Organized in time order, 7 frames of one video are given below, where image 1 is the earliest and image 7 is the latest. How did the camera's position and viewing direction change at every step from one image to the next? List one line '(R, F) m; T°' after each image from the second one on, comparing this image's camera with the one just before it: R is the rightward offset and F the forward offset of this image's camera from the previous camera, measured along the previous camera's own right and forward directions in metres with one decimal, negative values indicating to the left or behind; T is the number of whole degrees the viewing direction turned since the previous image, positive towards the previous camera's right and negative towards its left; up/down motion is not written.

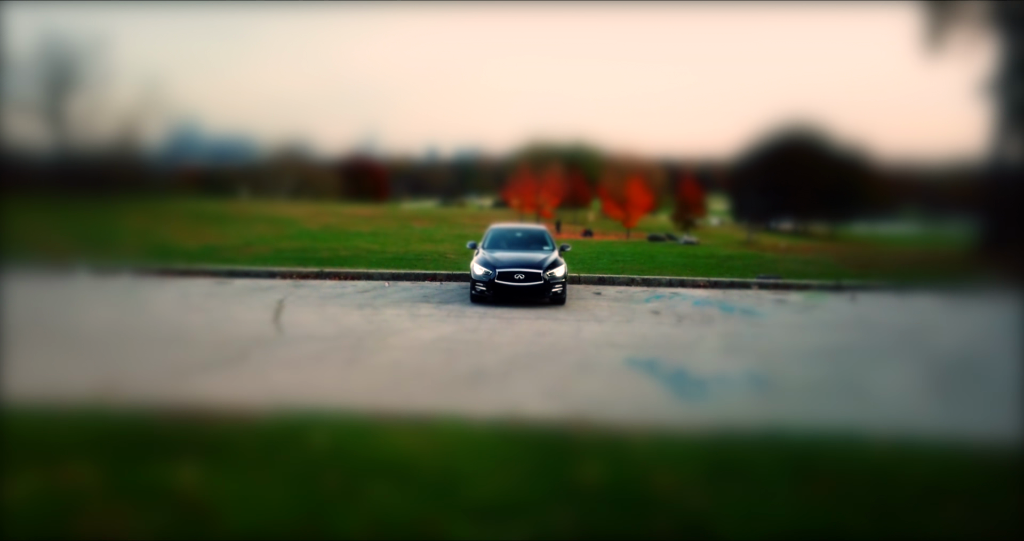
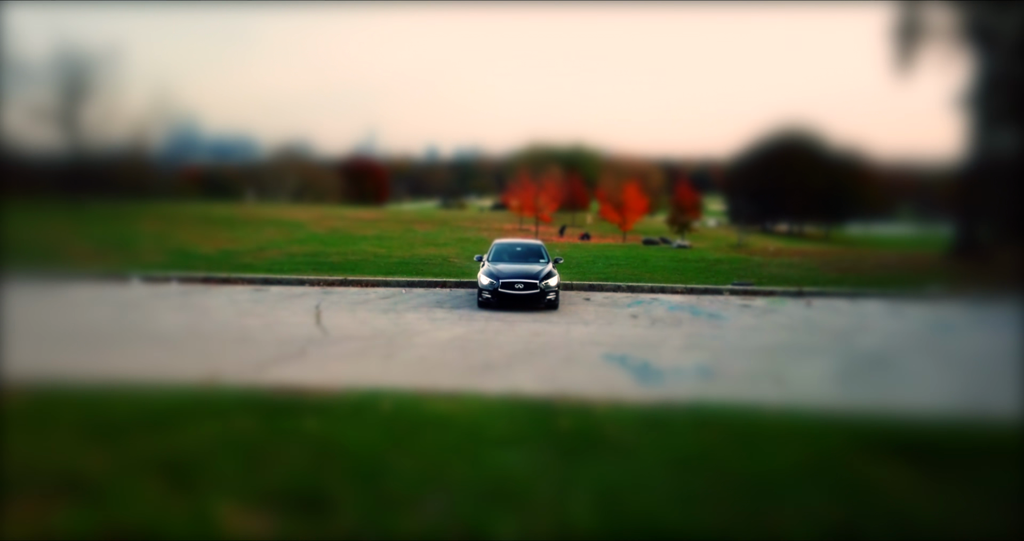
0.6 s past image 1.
(0.0, -1.4) m; 0°
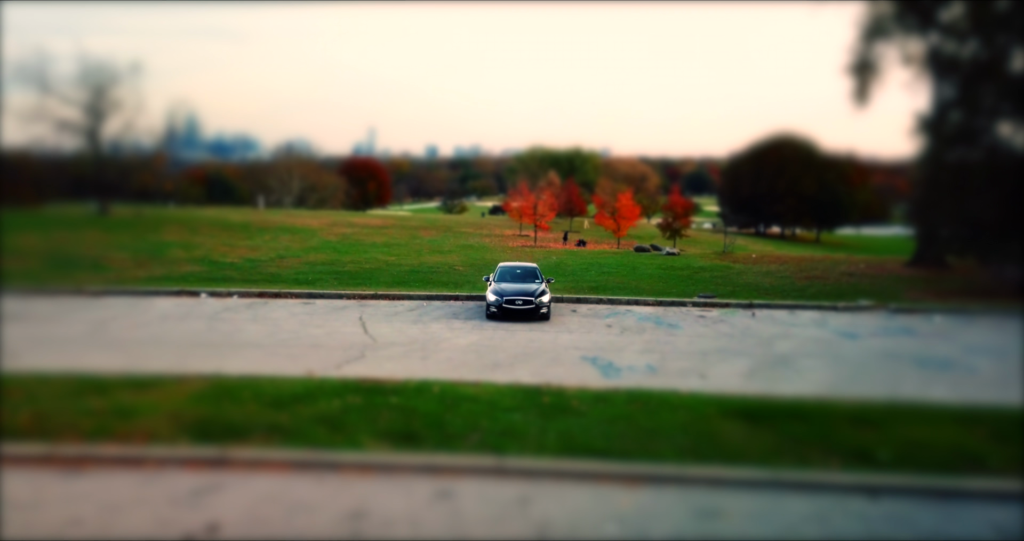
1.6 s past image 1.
(0.0, -2.6) m; 0°
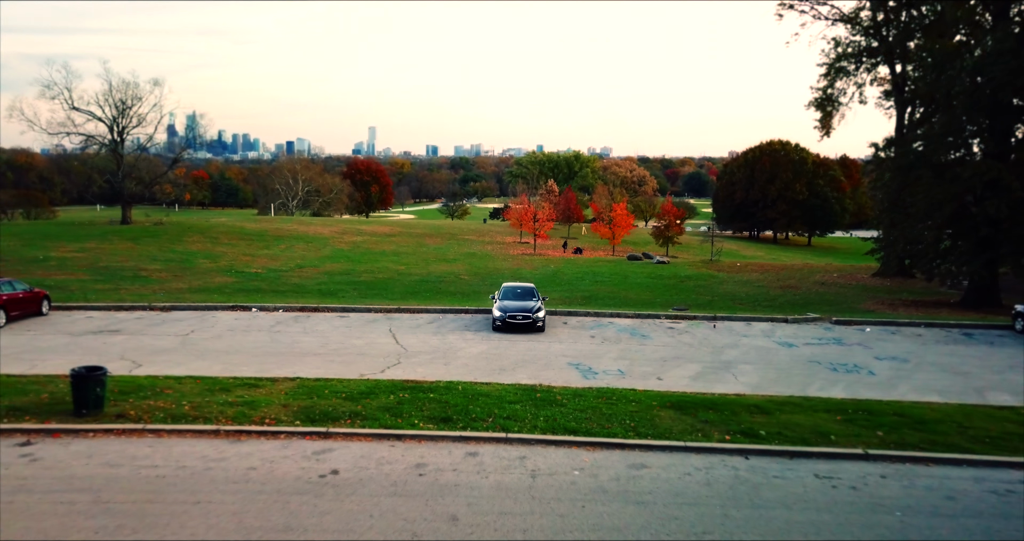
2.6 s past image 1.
(0.0, -2.7) m; 0°
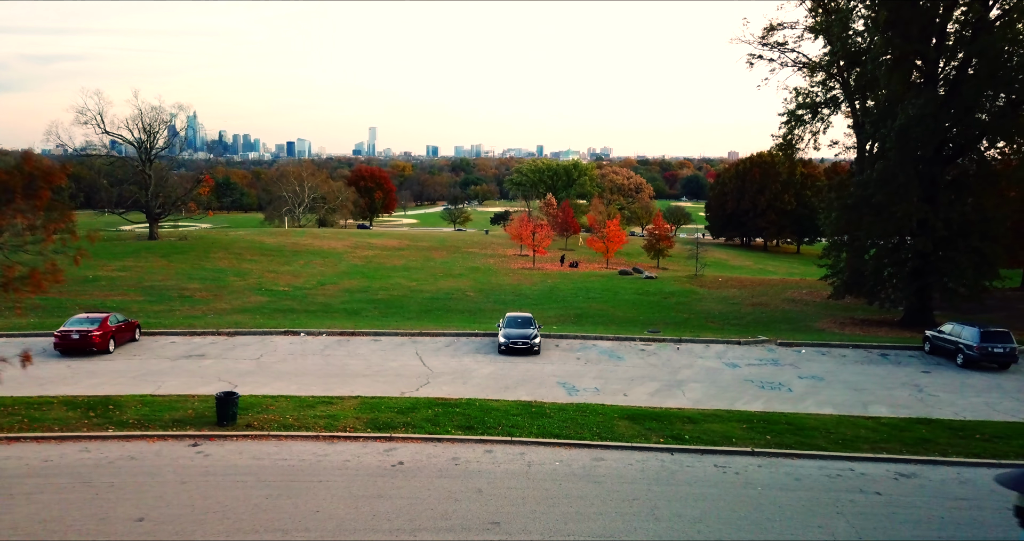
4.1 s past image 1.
(0.0, -3.7) m; 0°
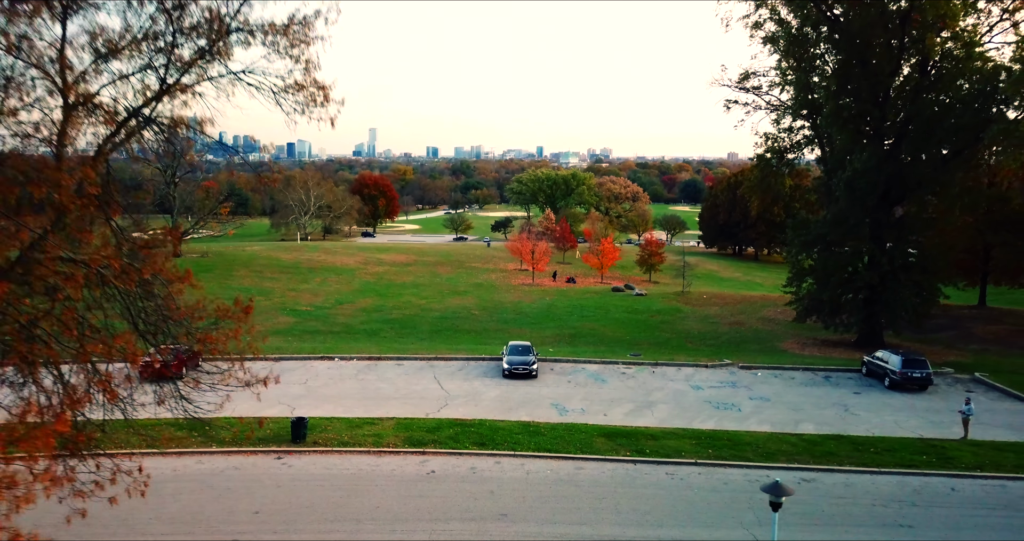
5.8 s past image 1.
(-0.1, -3.7) m; 0°
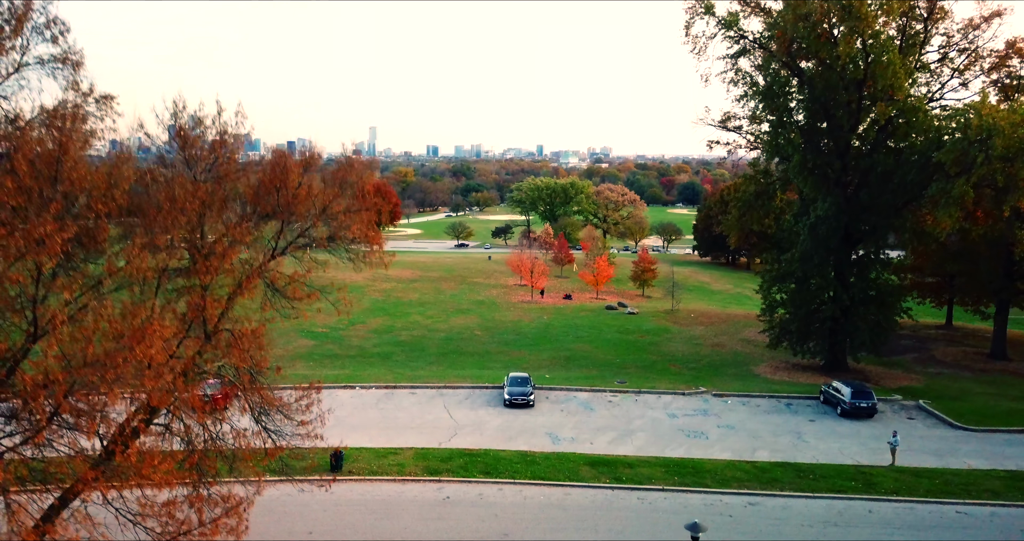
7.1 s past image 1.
(0.0, -3.3) m; 0°
